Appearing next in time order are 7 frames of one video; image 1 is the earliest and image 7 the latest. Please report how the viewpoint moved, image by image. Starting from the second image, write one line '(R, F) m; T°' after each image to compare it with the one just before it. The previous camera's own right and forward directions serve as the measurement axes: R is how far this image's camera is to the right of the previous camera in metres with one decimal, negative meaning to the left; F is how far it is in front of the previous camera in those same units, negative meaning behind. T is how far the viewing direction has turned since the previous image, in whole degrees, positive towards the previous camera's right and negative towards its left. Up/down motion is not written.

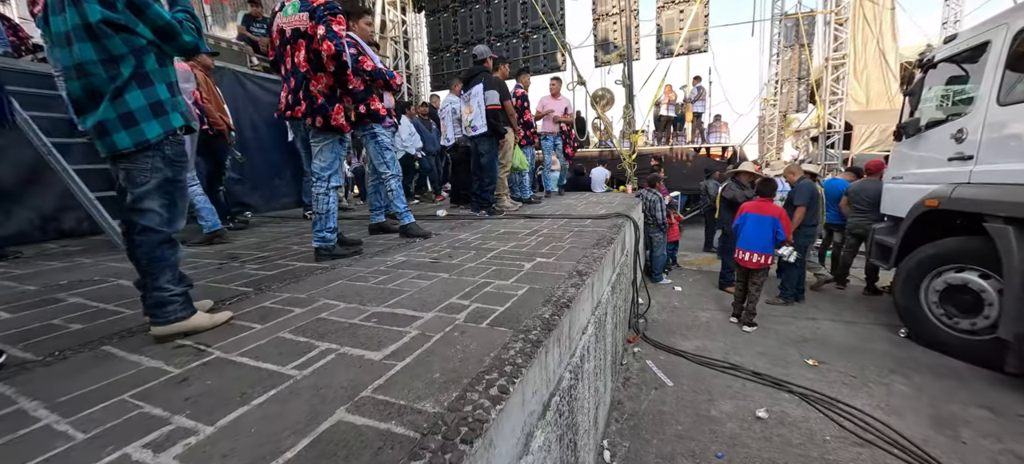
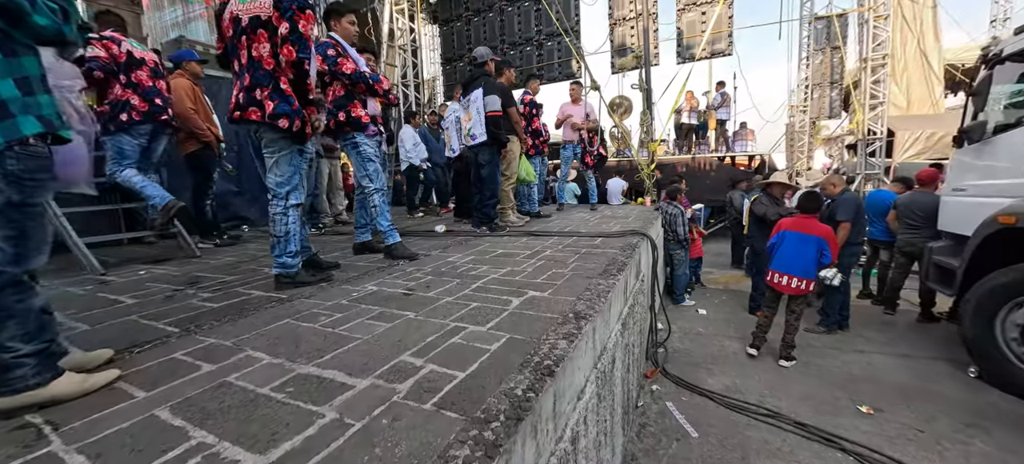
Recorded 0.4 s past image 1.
(+0.2, +0.5) m; -3°
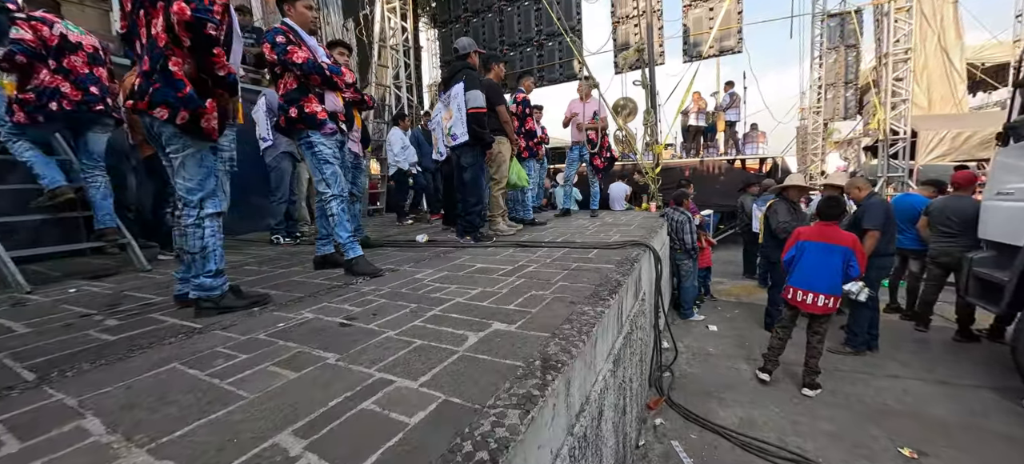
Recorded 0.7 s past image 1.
(+0.2, +0.5) m; -1°
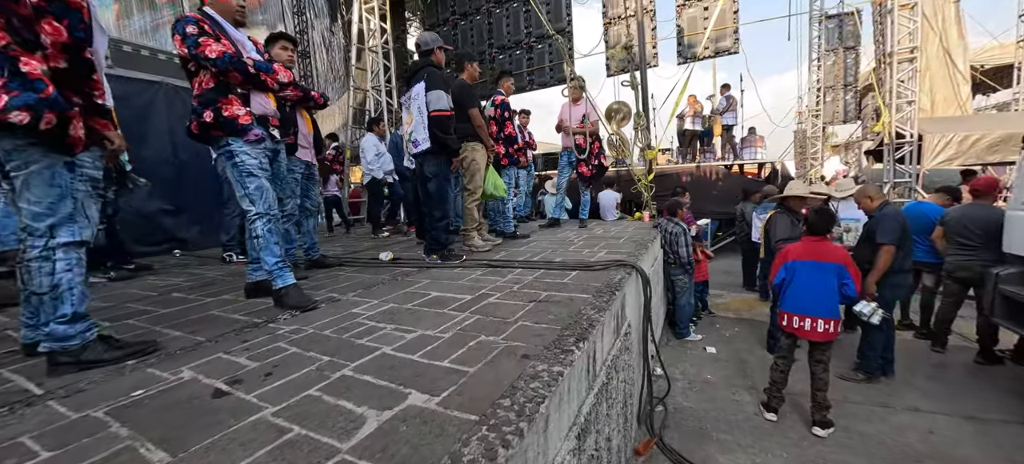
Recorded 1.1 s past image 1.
(+0.3, +0.5) m; 0°
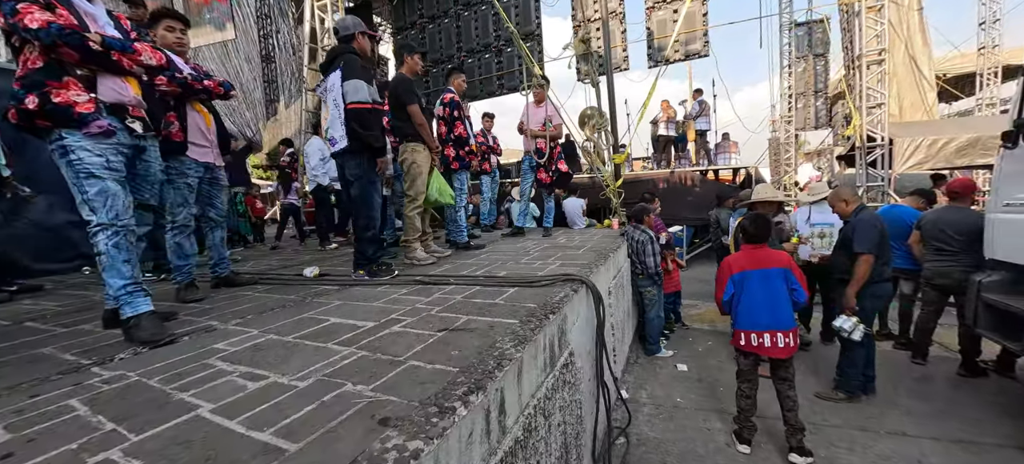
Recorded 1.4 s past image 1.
(+0.4, +0.4) m; +2°
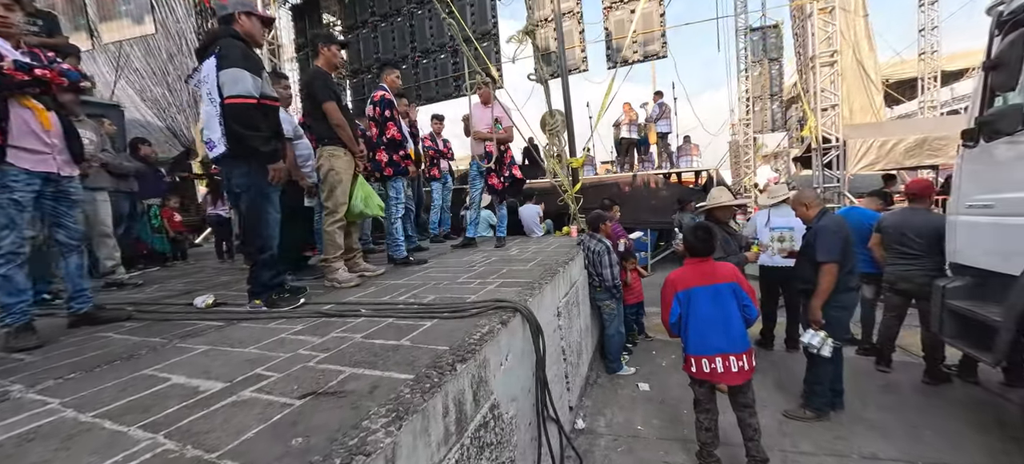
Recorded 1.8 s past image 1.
(+0.3, +0.4) m; +4°
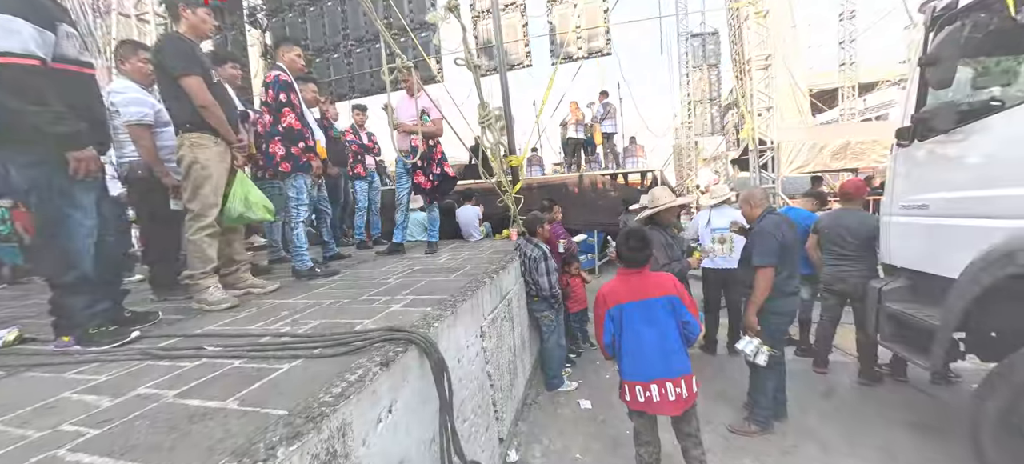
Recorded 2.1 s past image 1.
(+0.3, +0.5) m; +6°
